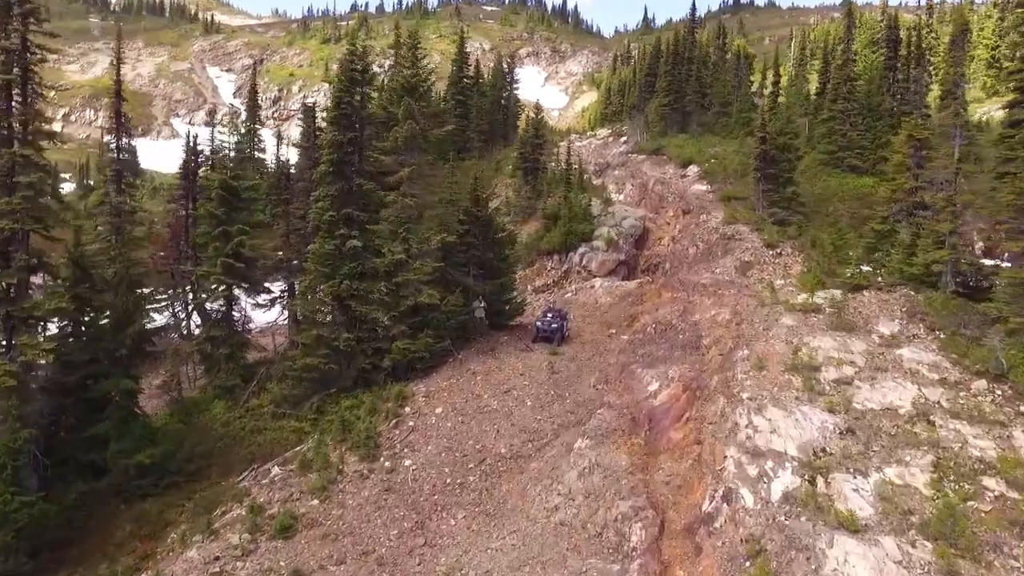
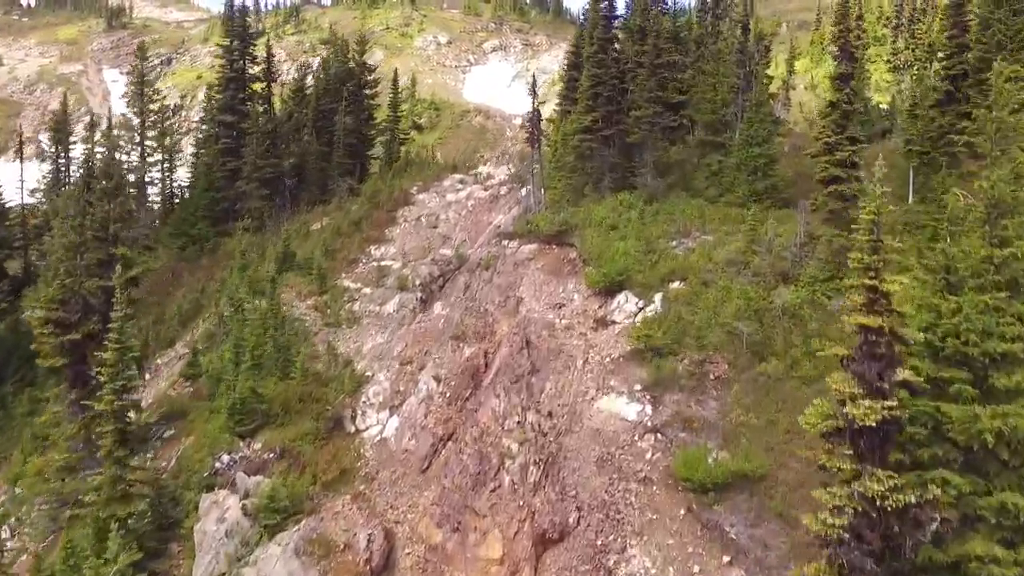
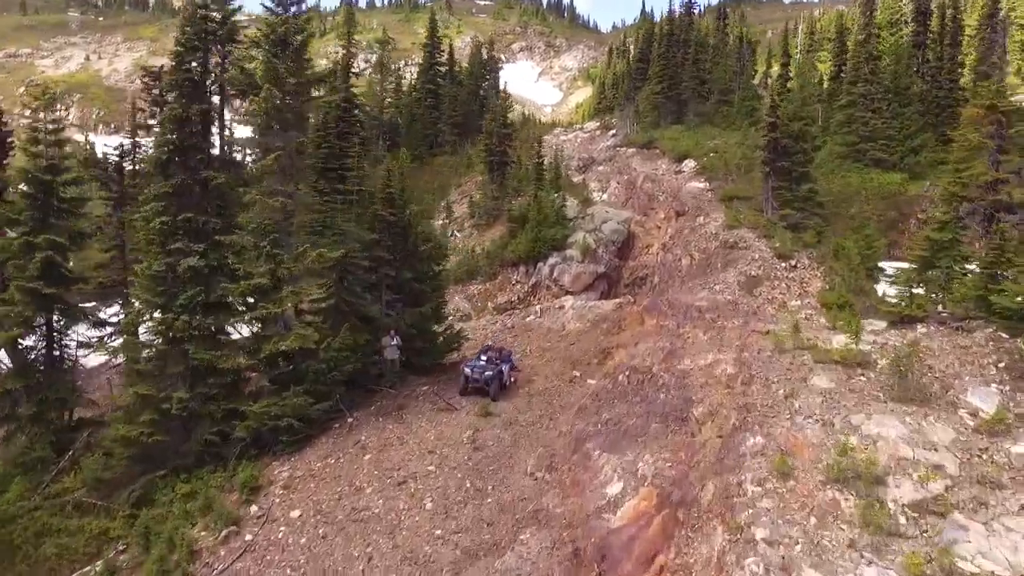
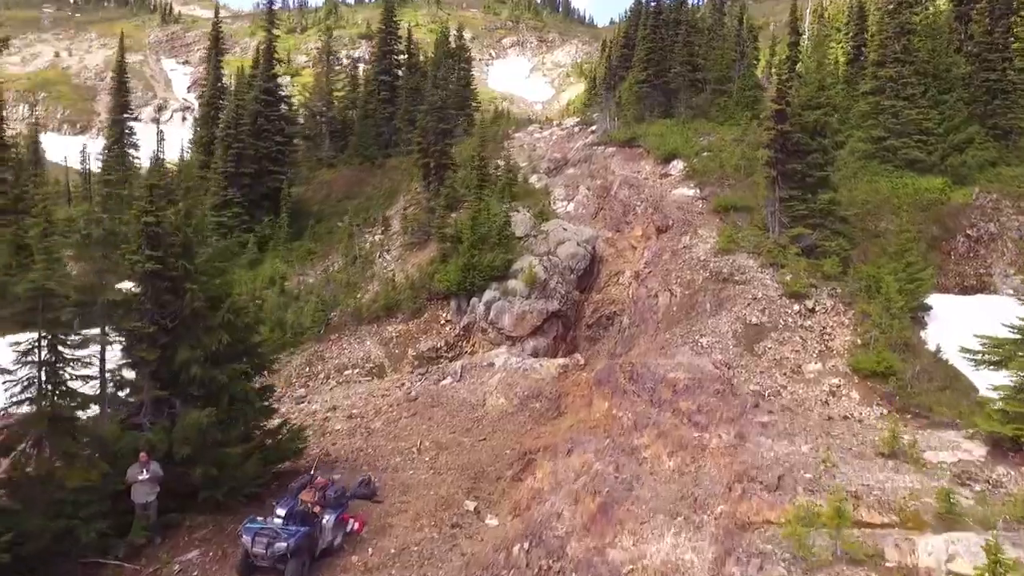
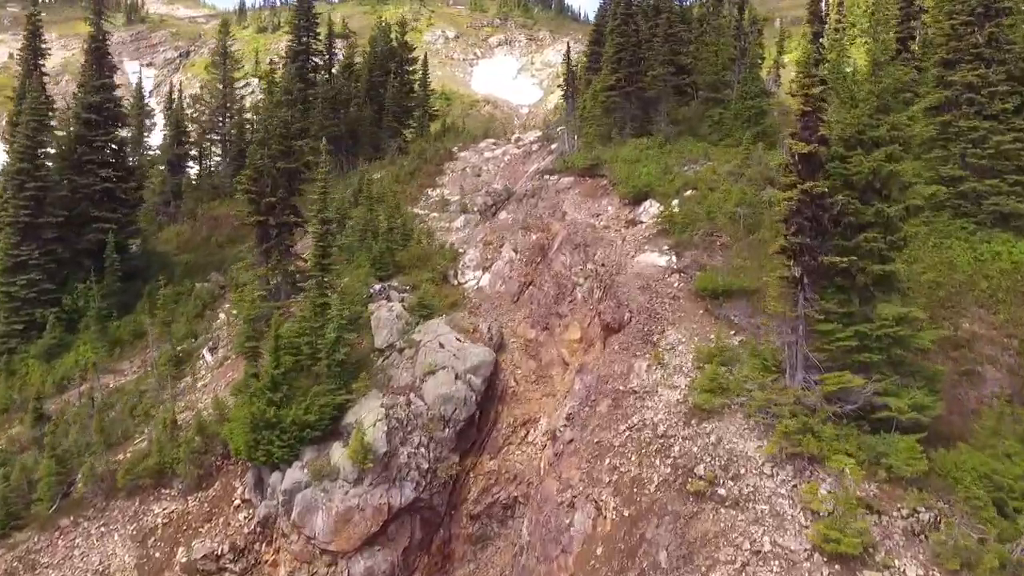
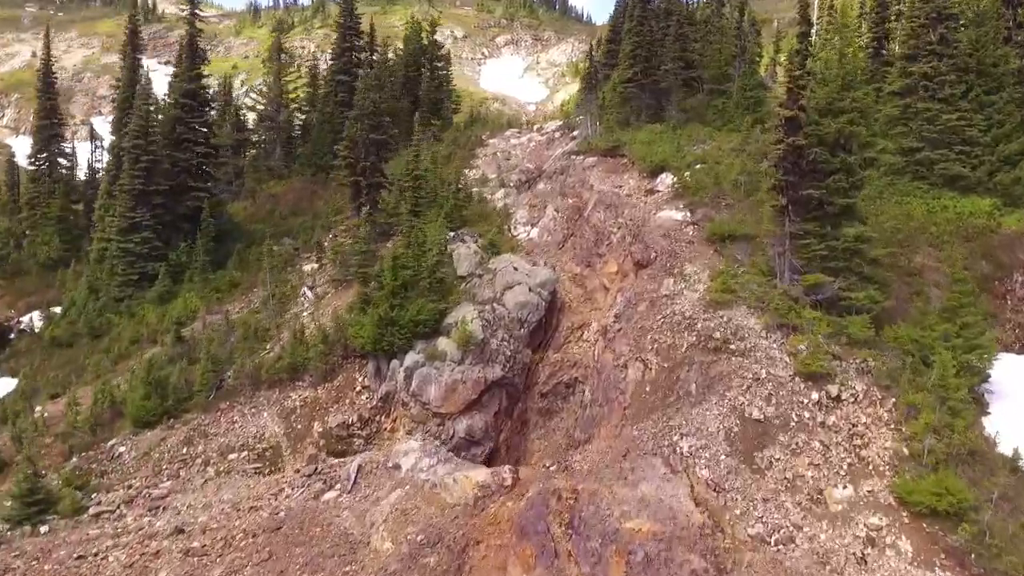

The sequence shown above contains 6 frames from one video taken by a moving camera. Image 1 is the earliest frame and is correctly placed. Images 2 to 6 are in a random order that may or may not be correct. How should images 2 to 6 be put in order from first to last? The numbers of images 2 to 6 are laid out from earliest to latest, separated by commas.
3, 4, 6, 5, 2
